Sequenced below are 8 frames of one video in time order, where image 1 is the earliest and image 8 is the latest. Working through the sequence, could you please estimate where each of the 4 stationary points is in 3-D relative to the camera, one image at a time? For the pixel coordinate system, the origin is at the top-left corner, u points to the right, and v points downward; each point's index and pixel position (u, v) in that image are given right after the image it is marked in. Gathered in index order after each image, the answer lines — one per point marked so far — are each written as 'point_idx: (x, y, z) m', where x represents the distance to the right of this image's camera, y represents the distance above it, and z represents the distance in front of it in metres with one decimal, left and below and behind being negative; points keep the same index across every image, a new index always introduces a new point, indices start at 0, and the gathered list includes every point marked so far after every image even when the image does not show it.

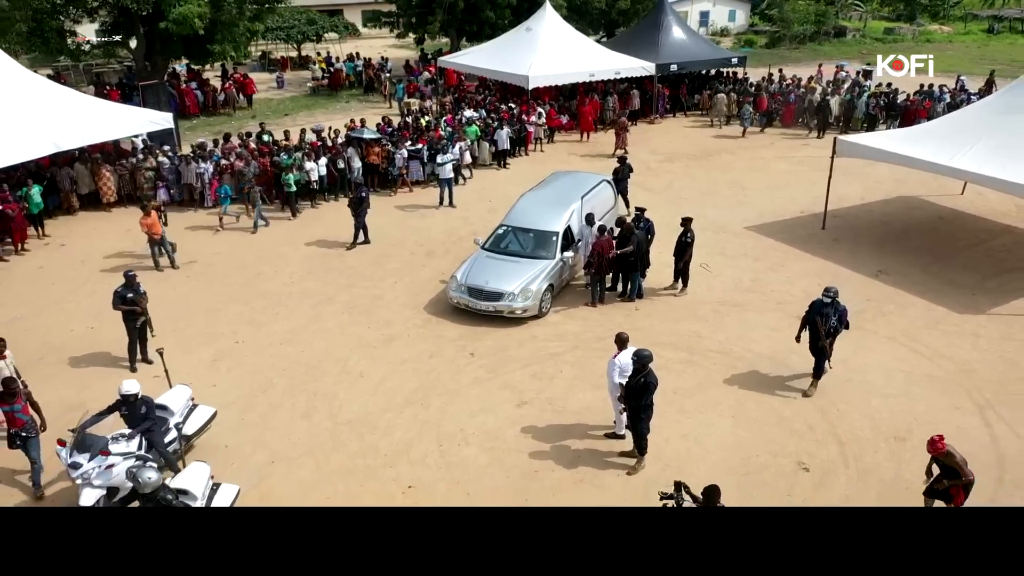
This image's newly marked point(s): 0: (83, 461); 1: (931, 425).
0: (-3.5, -1.4, +7.4) m
1: (+4.2, -1.4, +9.2) m
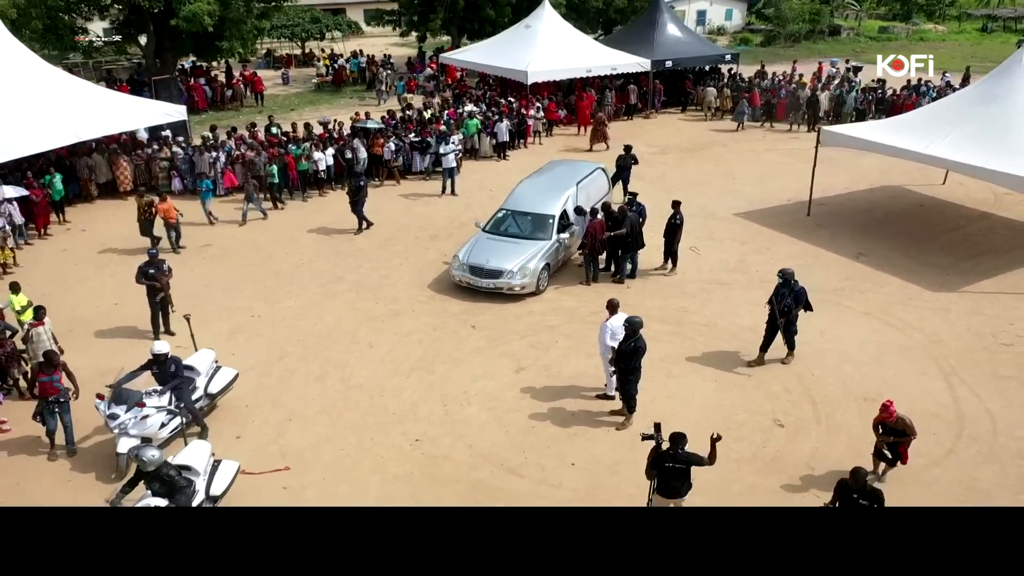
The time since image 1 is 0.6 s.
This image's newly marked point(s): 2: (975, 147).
0: (-3.5, -1.1, +8.2) m
1: (+4.2, -1.1, +10.0) m
2: (+7.0, +2.1, +13.7) m
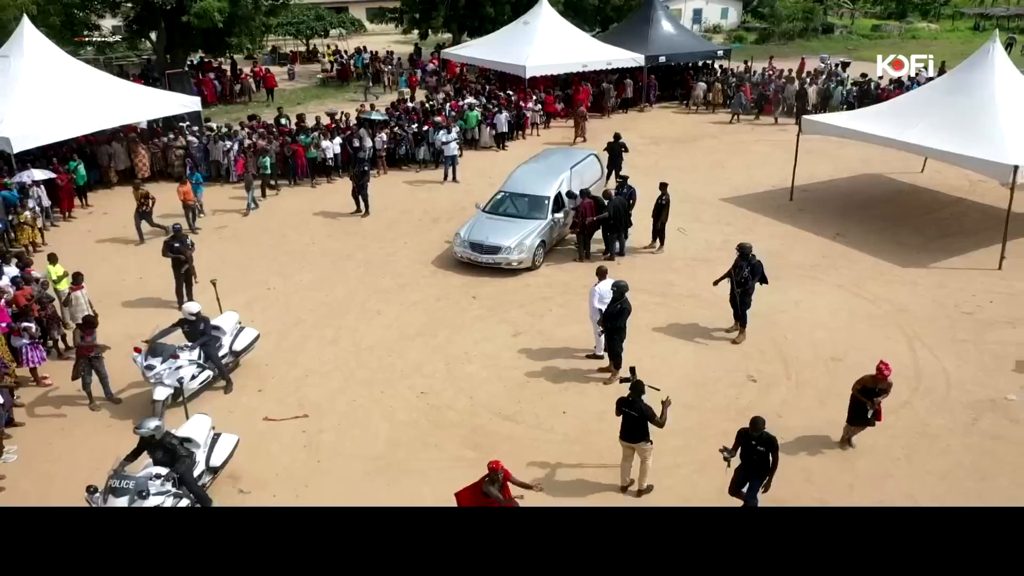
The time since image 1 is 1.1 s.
0: (-3.5, -0.7, +9.0) m
1: (+4.1, -0.7, +10.8) m
2: (+7.0, +2.5, +14.6) m
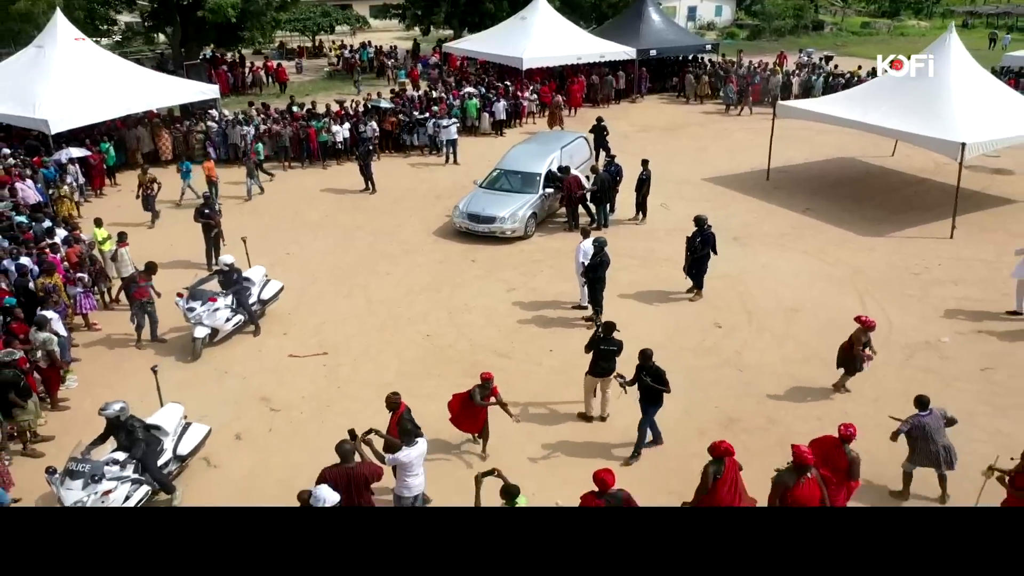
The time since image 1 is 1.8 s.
0: (-3.6, -0.2, +10.4) m
1: (+4.1, -0.2, +12.2) m
2: (+6.9, +3.0, +15.9) m
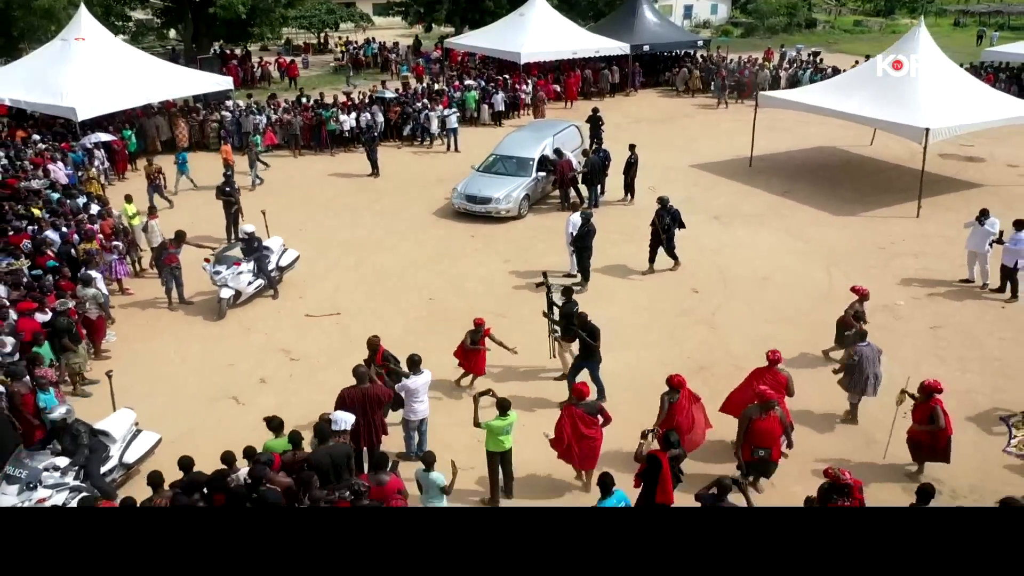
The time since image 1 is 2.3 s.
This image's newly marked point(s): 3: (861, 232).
0: (-3.6, +0.2, +11.5) m
1: (+4.0, +0.2, +13.3) m
2: (+6.8, +3.4, +17.0) m
3: (+5.8, +0.9, +15.1) m
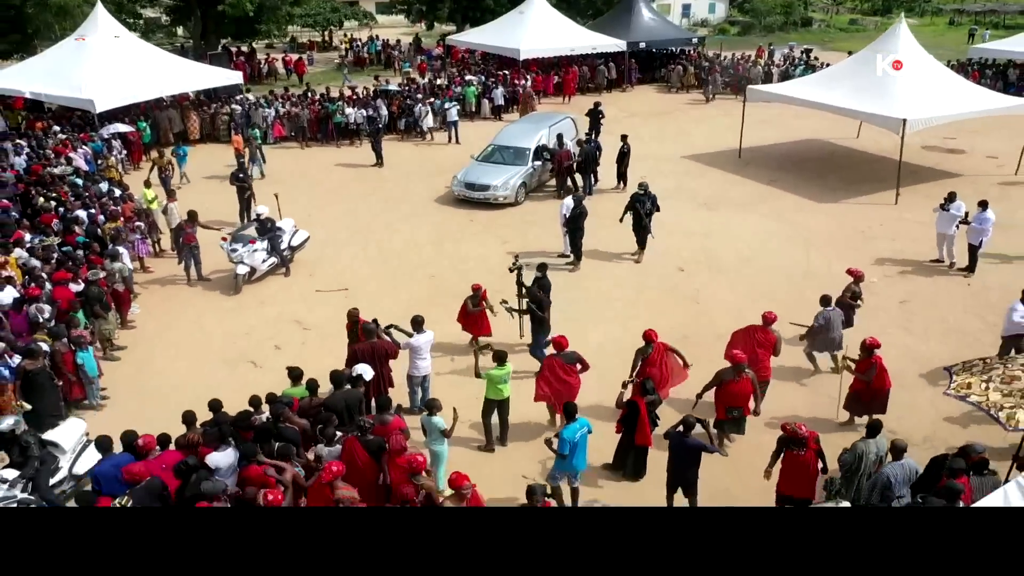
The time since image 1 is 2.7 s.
0: (-3.7, +0.5, +12.3) m
1: (+4.0, +0.5, +14.1) m
2: (+6.8, +3.8, +17.8) m
3: (+5.7, +1.2, +15.9) m
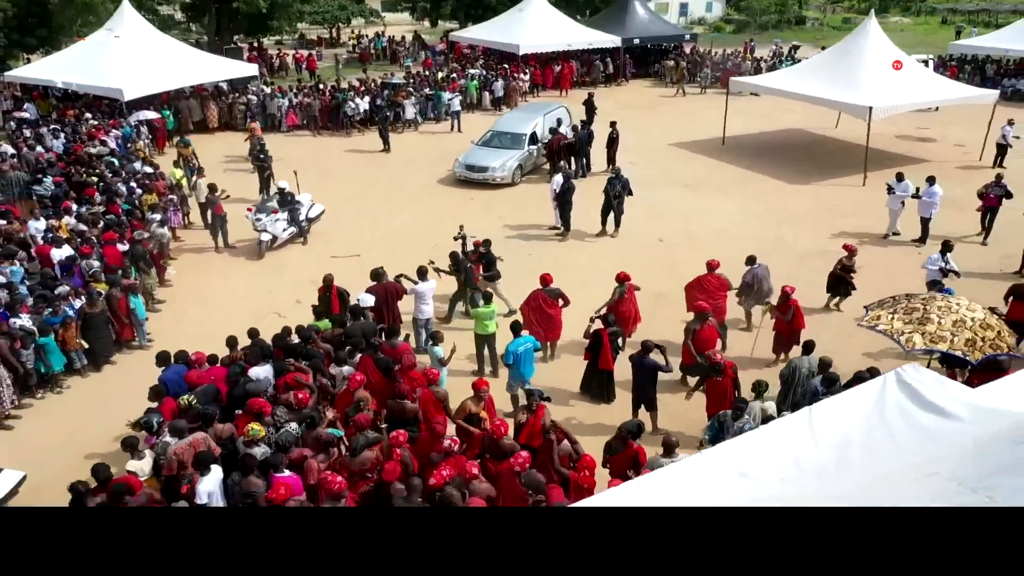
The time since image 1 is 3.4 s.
0: (-3.8, +1.1, +13.7) m
1: (+3.9, +1.0, +15.5) m
2: (+6.7, +4.2, +19.2) m
3: (+5.7, +1.7, +17.3) m
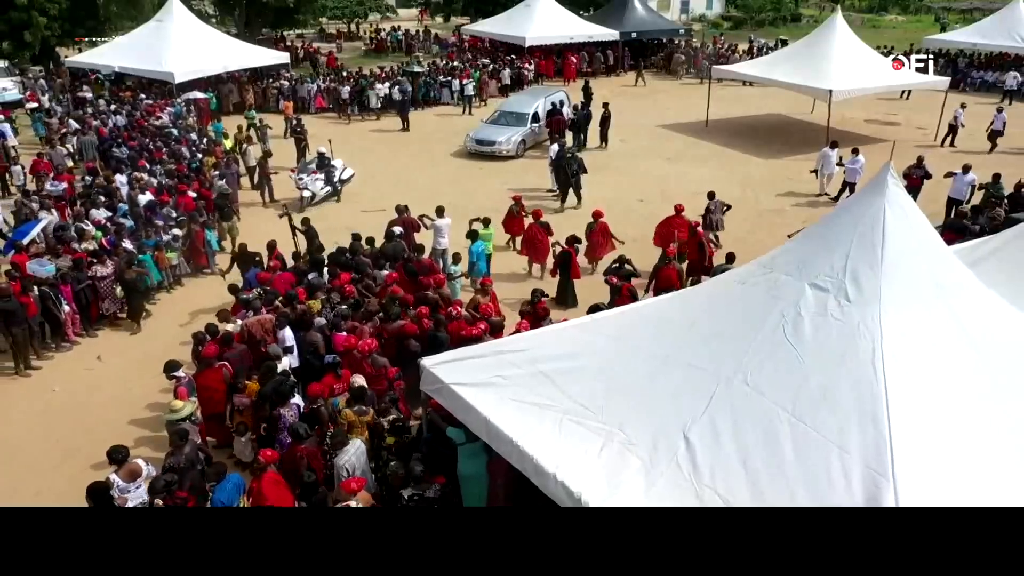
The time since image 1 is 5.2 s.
0: (-3.7, +2.0, +16.3) m
1: (+4.0, +1.9, +18.0) m
2: (+6.9, +5.1, +21.7) m
3: (+5.8, +2.6, +19.8) m
